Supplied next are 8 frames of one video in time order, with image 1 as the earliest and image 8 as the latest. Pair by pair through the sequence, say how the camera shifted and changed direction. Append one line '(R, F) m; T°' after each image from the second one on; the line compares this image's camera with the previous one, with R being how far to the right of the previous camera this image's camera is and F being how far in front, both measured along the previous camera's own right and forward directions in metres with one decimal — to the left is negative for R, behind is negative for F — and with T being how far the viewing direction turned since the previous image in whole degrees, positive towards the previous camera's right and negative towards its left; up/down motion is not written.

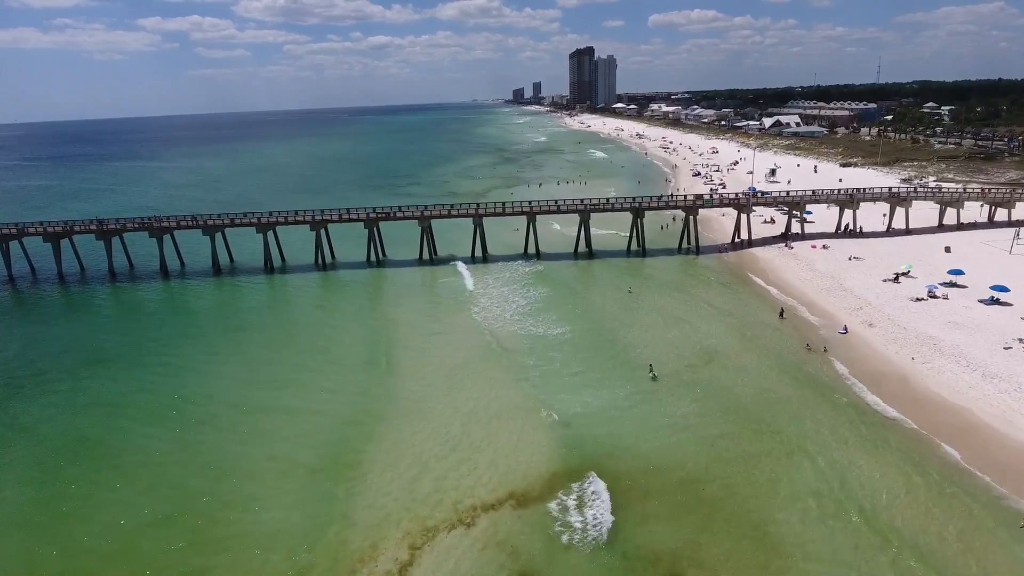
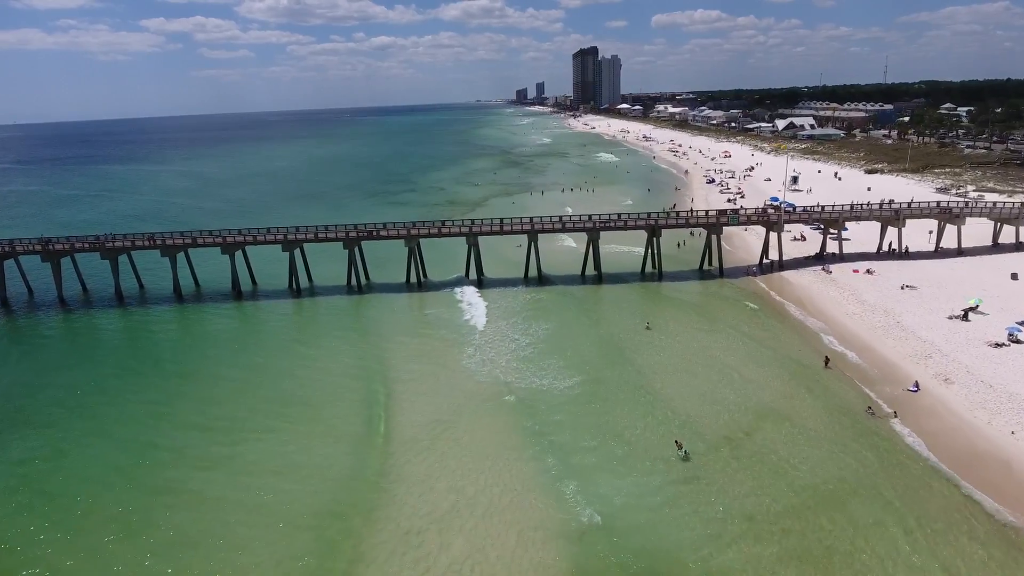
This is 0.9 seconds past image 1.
(+0.2, +4.4) m; 0°
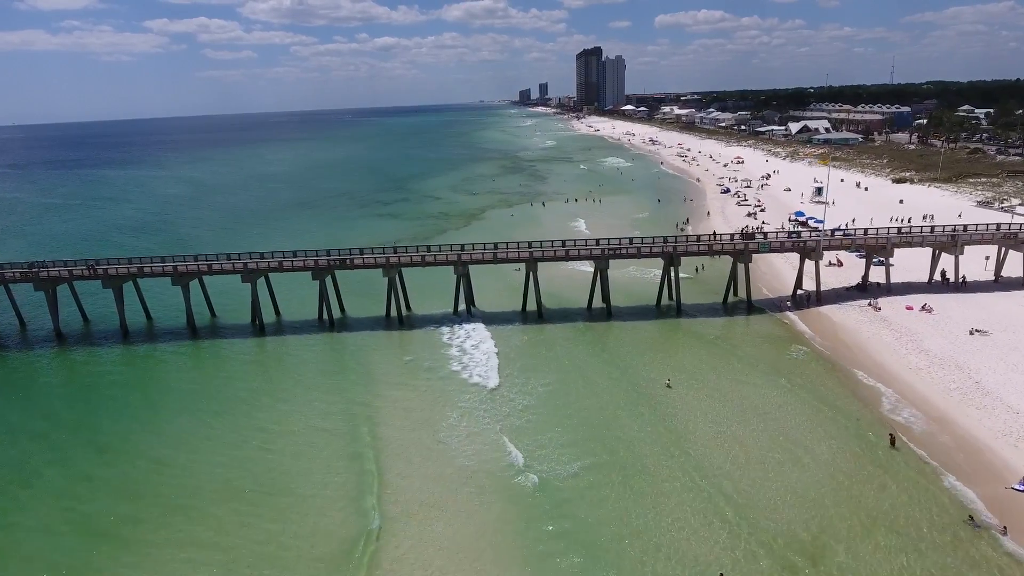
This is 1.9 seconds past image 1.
(+0.3, +4.5) m; 0°
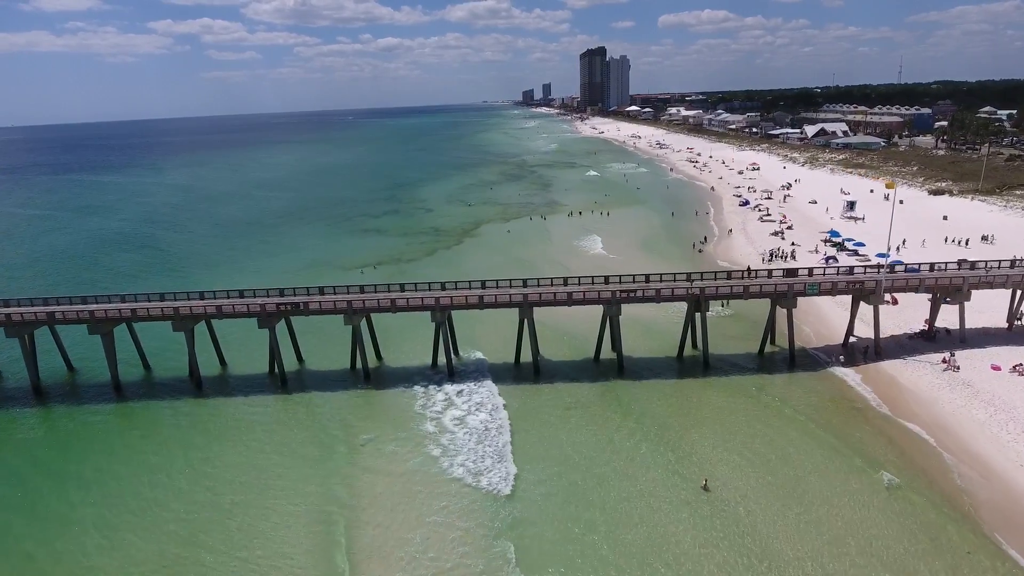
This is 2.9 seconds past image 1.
(+0.4, +5.3) m; 0°
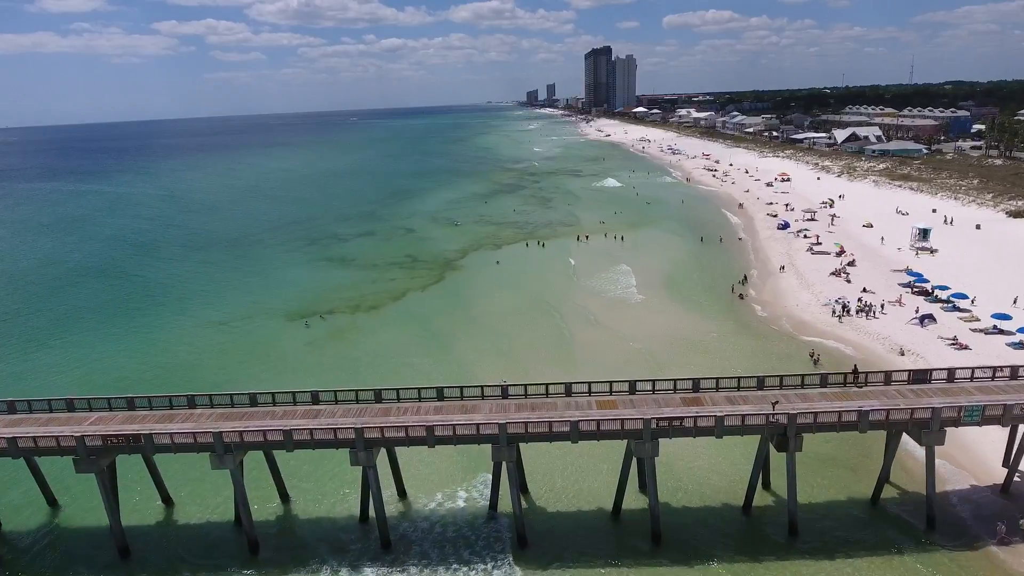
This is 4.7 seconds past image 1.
(+0.7, +9.0) m; 0°
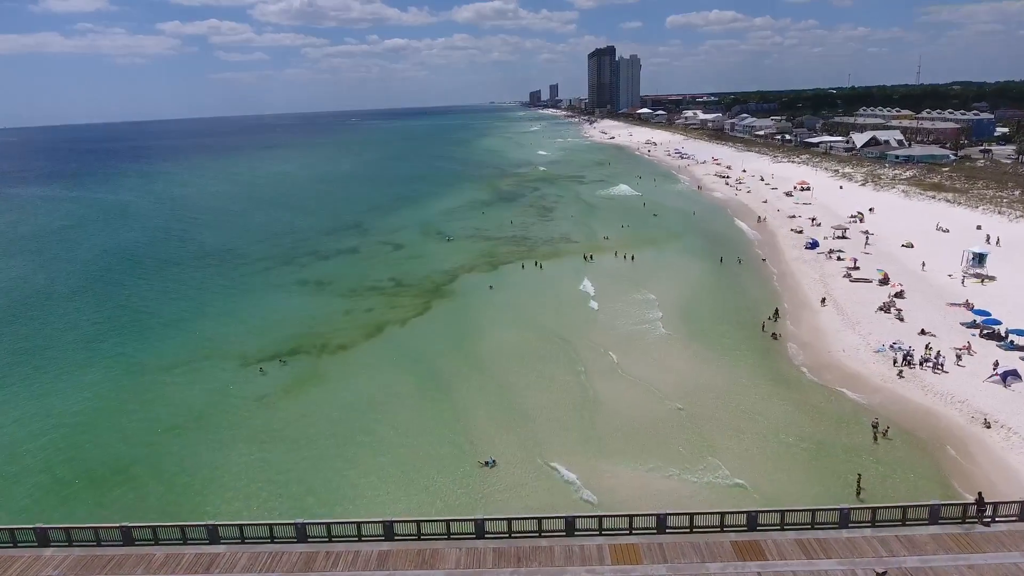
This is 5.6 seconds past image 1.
(+0.4, +4.8) m; 0°
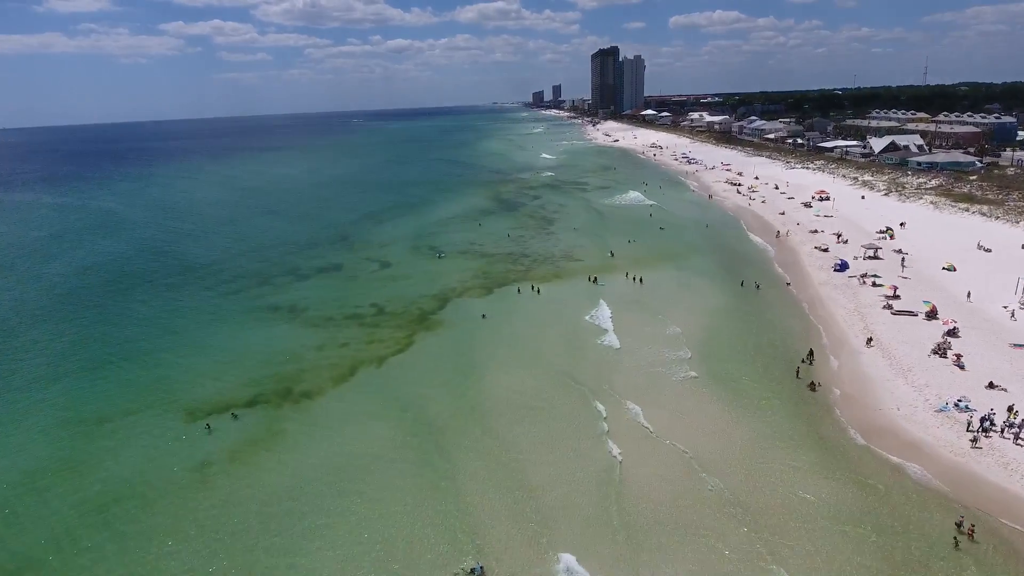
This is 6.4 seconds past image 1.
(+0.4, +4.0) m; 0°
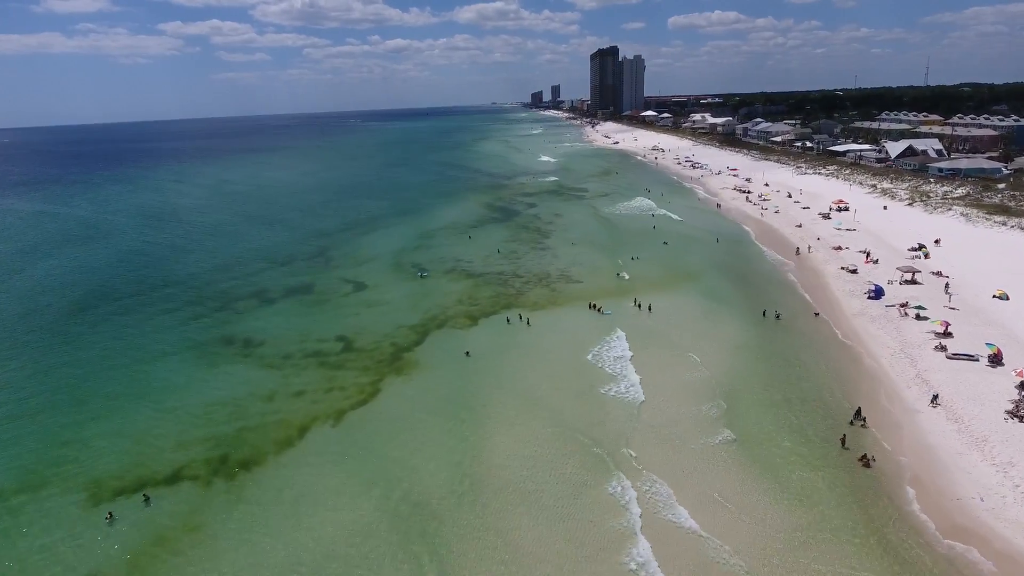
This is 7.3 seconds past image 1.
(+0.5, +4.6) m; 0°
